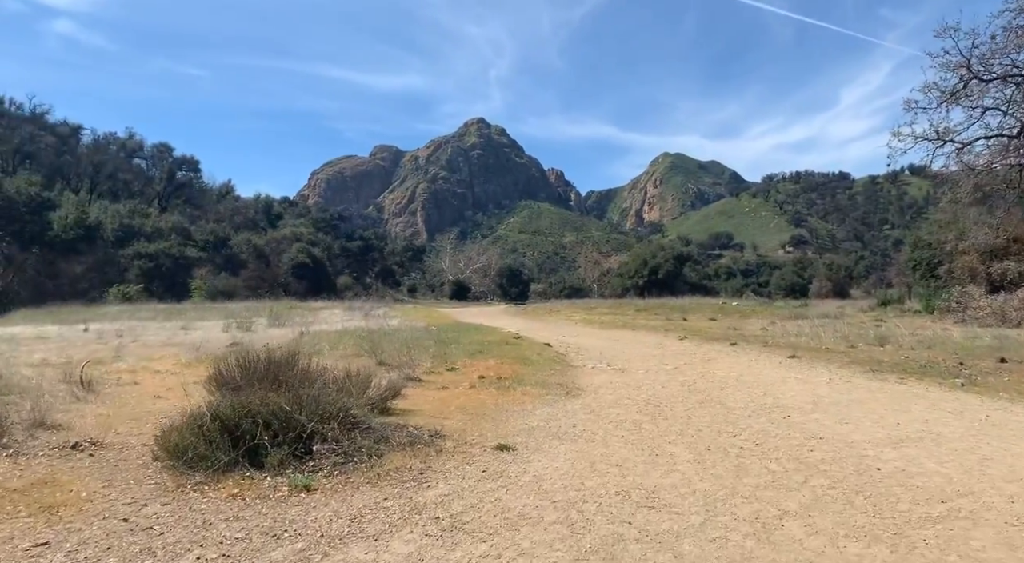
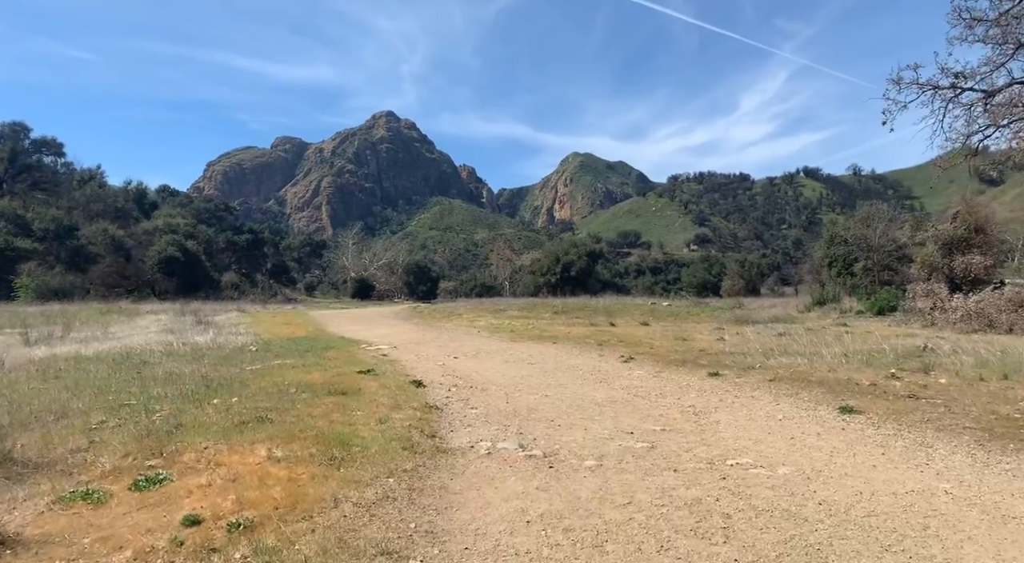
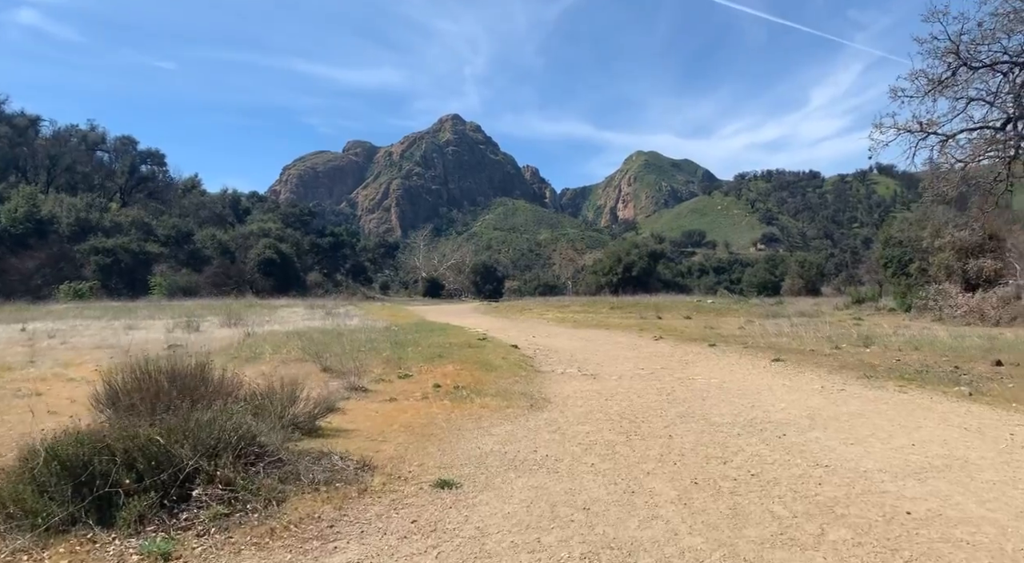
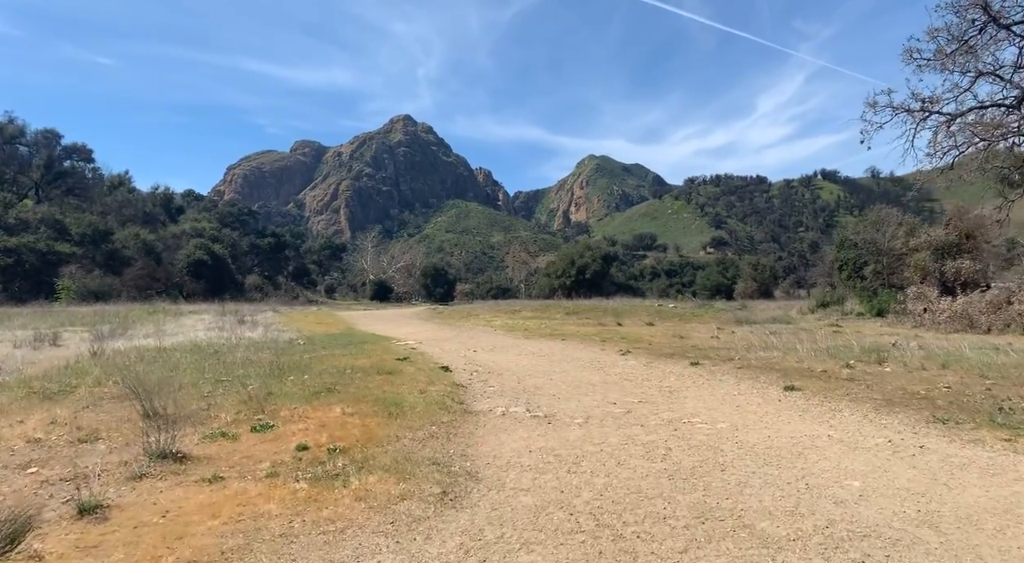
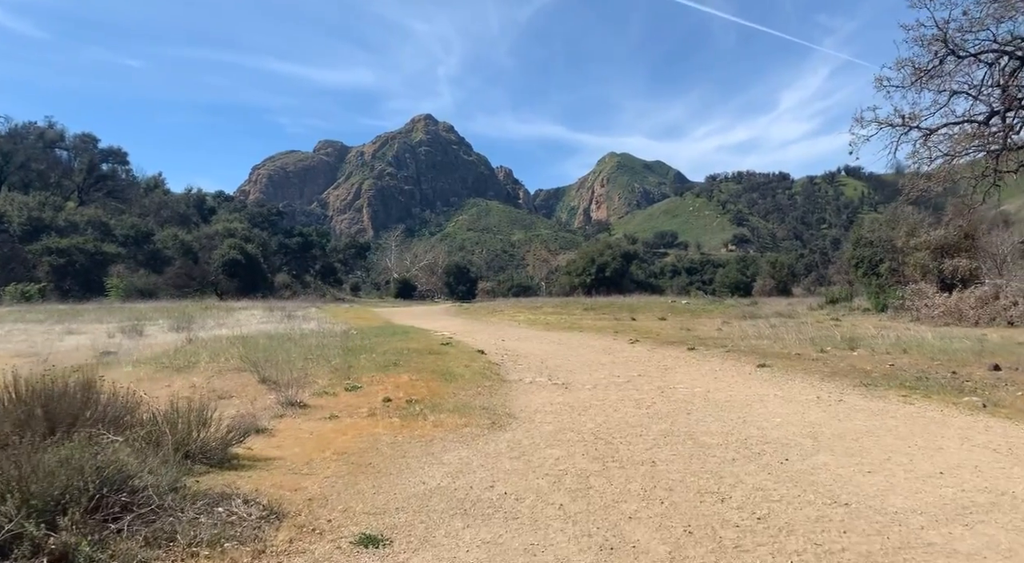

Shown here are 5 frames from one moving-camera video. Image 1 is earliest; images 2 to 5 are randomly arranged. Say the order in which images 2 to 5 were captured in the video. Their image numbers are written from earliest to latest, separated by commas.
3, 5, 4, 2
